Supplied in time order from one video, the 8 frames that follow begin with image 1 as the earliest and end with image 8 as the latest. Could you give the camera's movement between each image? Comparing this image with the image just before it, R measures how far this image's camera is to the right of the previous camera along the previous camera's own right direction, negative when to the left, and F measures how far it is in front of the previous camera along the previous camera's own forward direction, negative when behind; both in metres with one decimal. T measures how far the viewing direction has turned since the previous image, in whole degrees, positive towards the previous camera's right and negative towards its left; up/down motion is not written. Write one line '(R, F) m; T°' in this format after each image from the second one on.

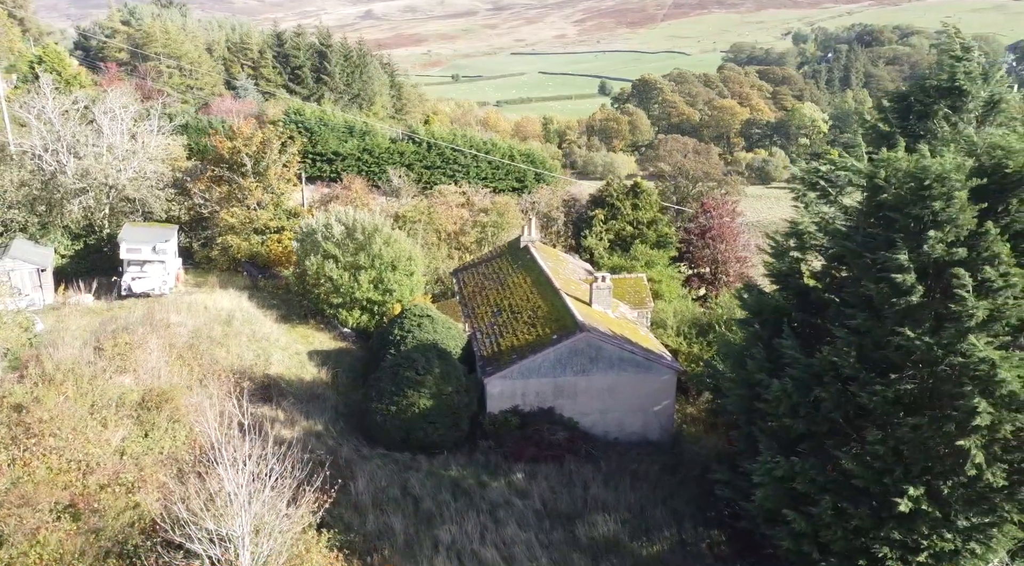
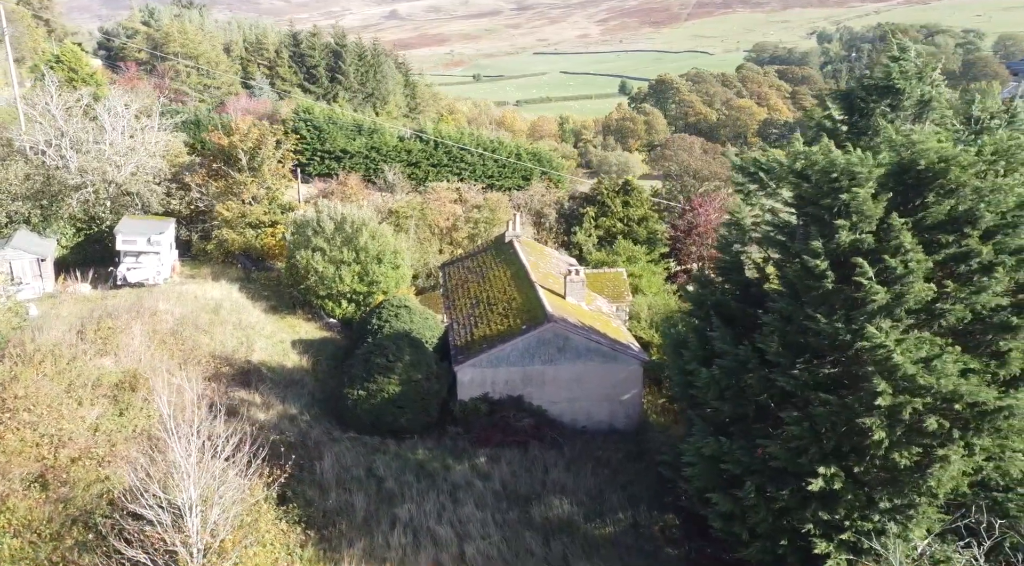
(+1.4, -0.7) m; -2°
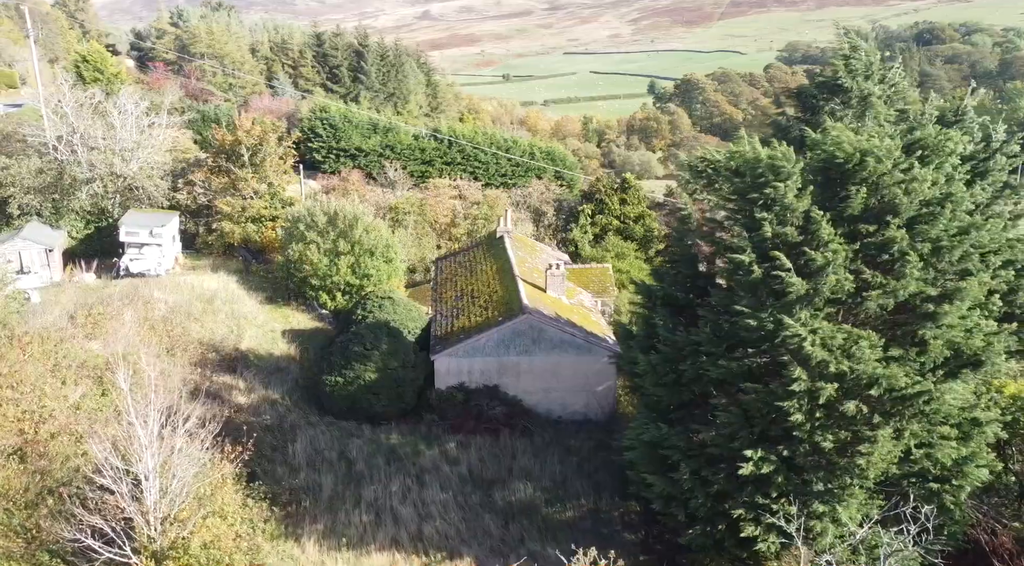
(+1.6, -0.6) m; -2°
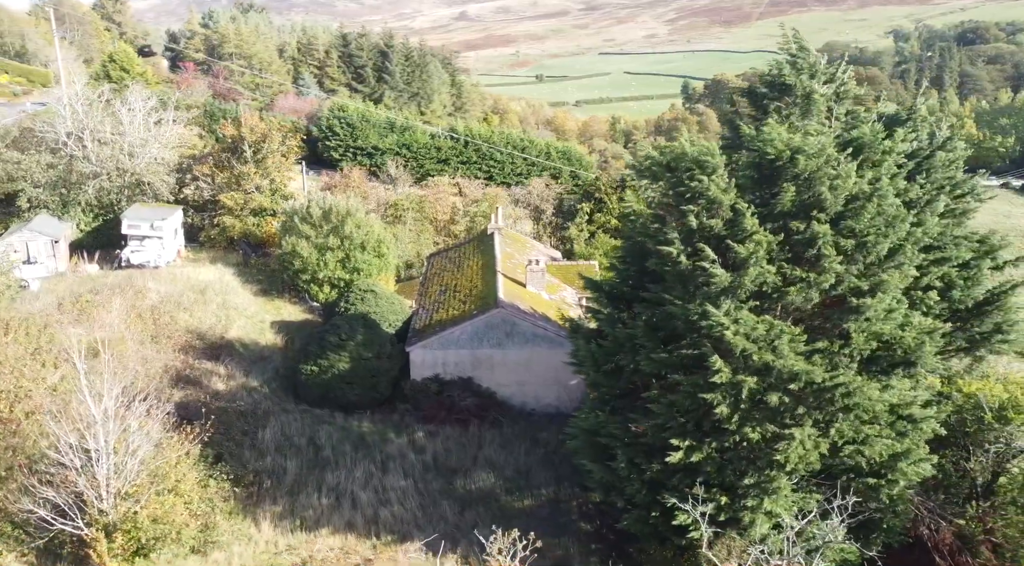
(+1.8, -0.4) m; -3°
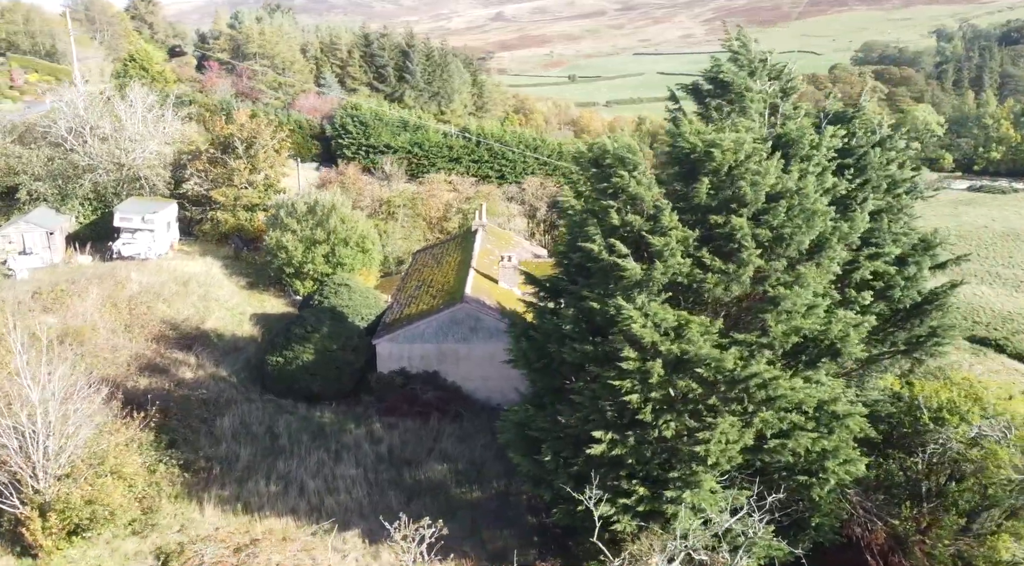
(+2.1, -0.1) m; -3°
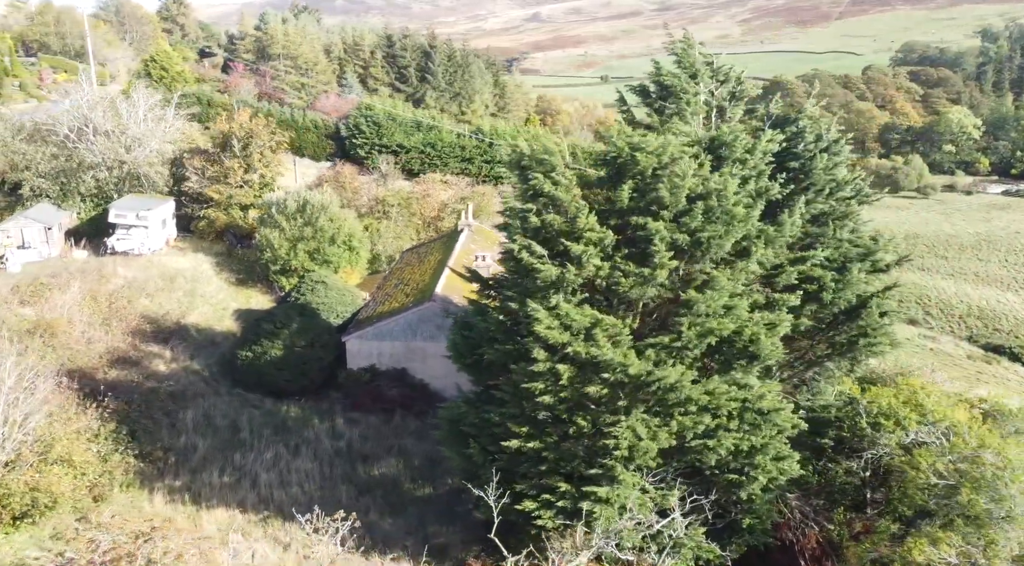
(+2.0, -0.1) m; -3°
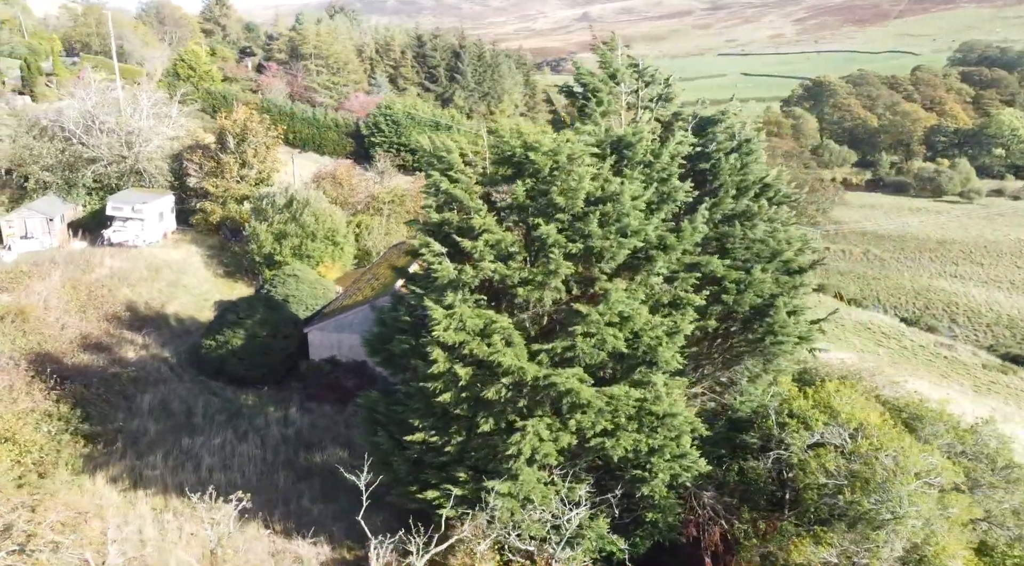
(+2.8, -0.2) m; -4°
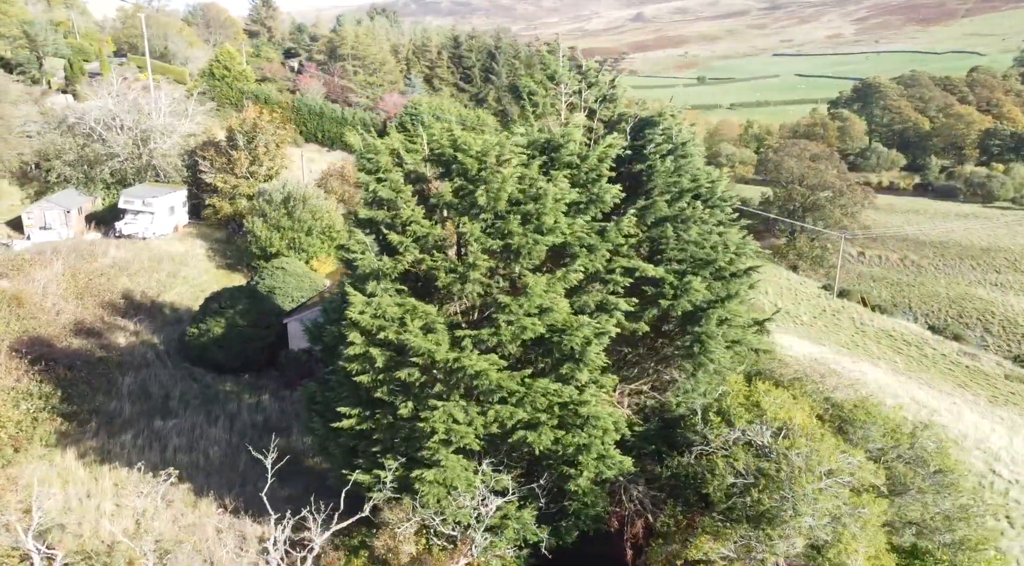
(+2.5, -0.4) m; -4°
